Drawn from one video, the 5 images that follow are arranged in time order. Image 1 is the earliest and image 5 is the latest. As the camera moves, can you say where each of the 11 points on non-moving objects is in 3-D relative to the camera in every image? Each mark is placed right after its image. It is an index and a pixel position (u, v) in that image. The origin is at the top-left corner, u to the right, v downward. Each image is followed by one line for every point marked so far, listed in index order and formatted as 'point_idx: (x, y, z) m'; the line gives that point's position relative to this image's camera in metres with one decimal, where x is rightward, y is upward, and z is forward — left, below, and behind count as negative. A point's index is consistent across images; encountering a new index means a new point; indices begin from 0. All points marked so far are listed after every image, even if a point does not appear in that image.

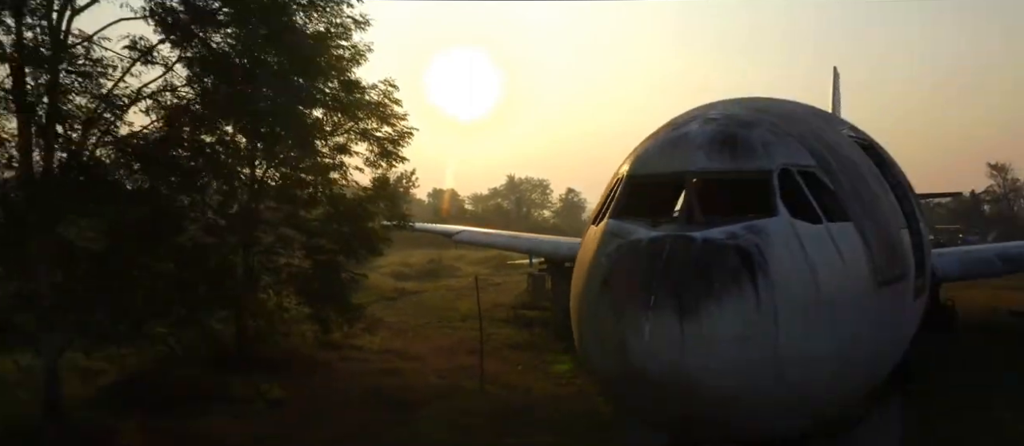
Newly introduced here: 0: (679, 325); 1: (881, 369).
0: (+0.9, -0.5, +3.5) m
1: (+2.9, -1.2, +5.2) m
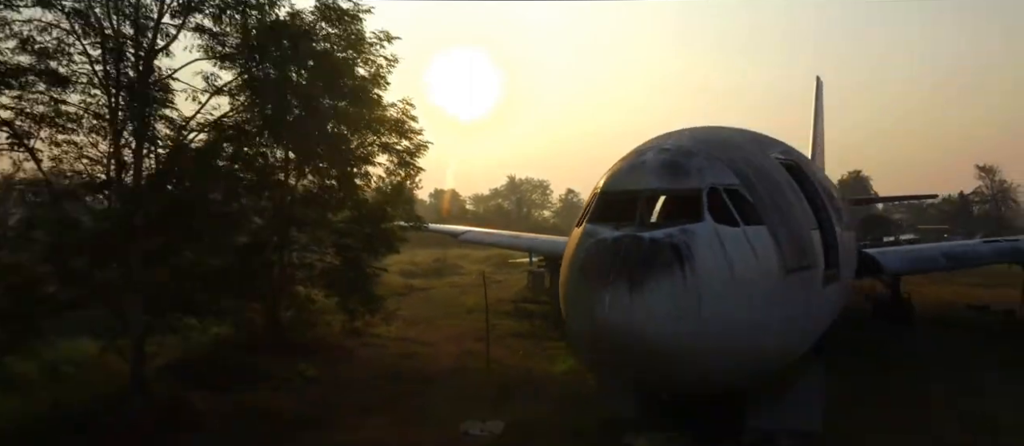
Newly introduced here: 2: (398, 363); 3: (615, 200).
0: (+0.9, -0.6, +5.1) m
1: (+3.0, -1.2, +6.8) m
2: (-2.2, -2.7, +13.0) m
3: (+1.0, +0.2, +6.2) m
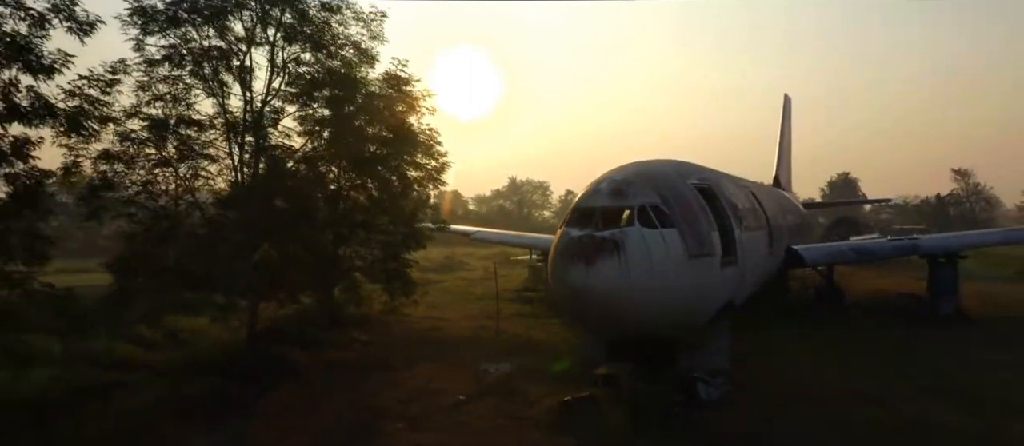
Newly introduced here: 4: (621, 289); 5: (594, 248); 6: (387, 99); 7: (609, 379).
0: (+1.0, -0.6, +8.8) m
1: (+3.1, -1.3, +10.6) m
2: (-2.1, -2.8, +16.7) m
3: (+1.1, +0.1, +10.0) m
4: (+1.5, -0.9, +8.9) m
5: (+1.1, -0.3, +9.0) m
6: (-2.8, +2.9, +15.4) m
7: (+1.6, -2.5, +10.8) m
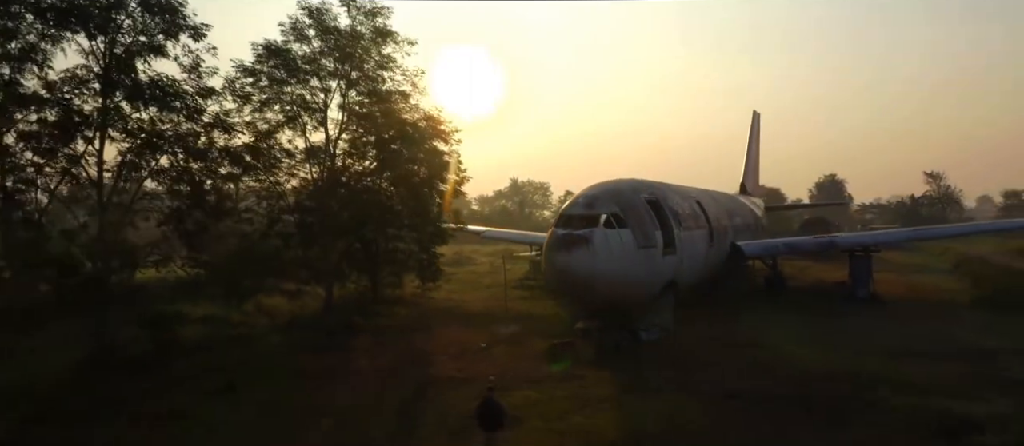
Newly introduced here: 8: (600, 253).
0: (+1.1, -0.7, +13.6) m
1: (+3.2, -1.3, +15.3) m
2: (-2.0, -2.8, +21.5) m
3: (+1.2, +0.1, +14.7) m
4: (+1.6, -0.9, +13.6) m
5: (+1.3, -0.4, +13.8) m
6: (-2.6, +2.9, +20.2) m
7: (+1.7, -2.5, +15.6) m
8: (+1.8, -0.6, +13.8) m
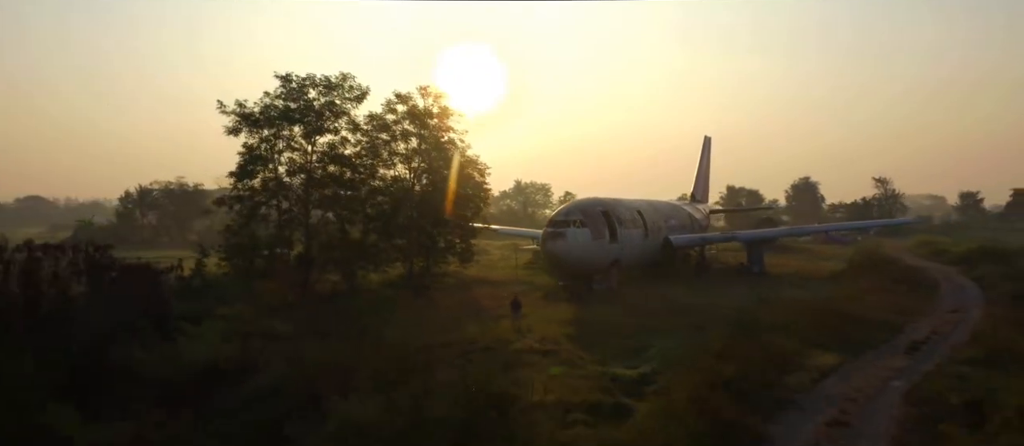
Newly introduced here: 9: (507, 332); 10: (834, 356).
0: (+1.5, -0.7, +24.8) m
1: (+3.6, -1.4, +26.5) m
2: (-1.6, -2.9, +32.7) m
3: (+1.6, 0.0, +26.0) m
4: (+2.0, -1.0, +24.8) m
5: (+1.6, -0.5, +25.0) m
6: (-2.2, +2.8, +31.4) m
7: (+2.1, -2.6, +26.8) m
8: (+2.2, -0.7, +25.1) m
9: (-0.1, -2.8, +17.5) m
10: (+6.1, -2.5, +12.5) m
